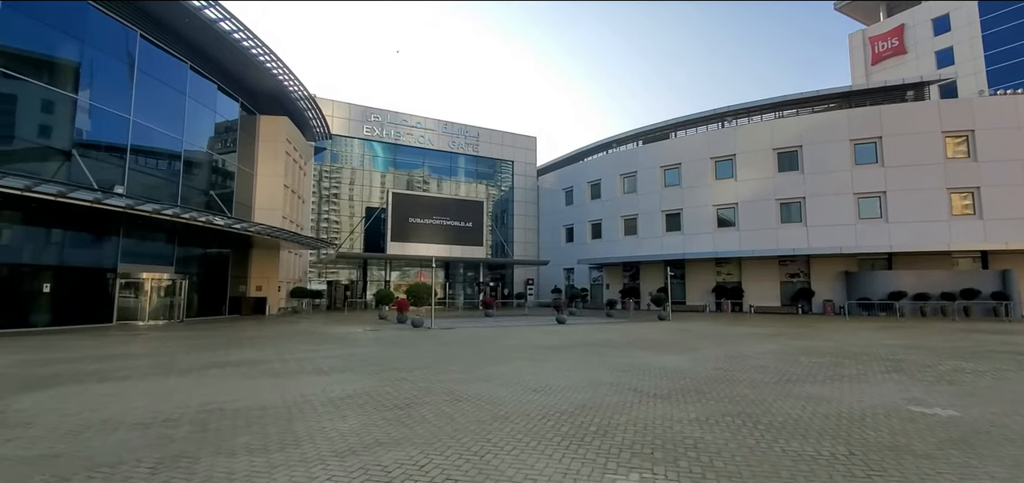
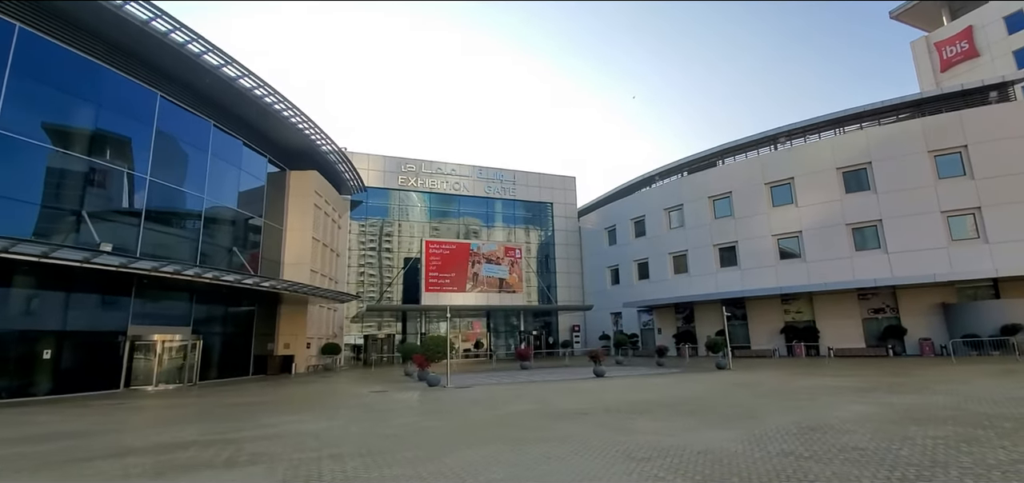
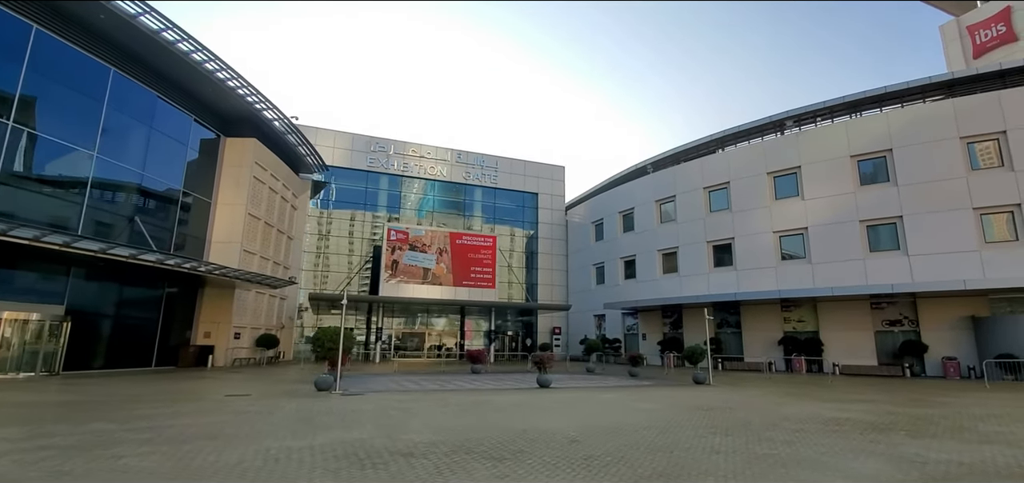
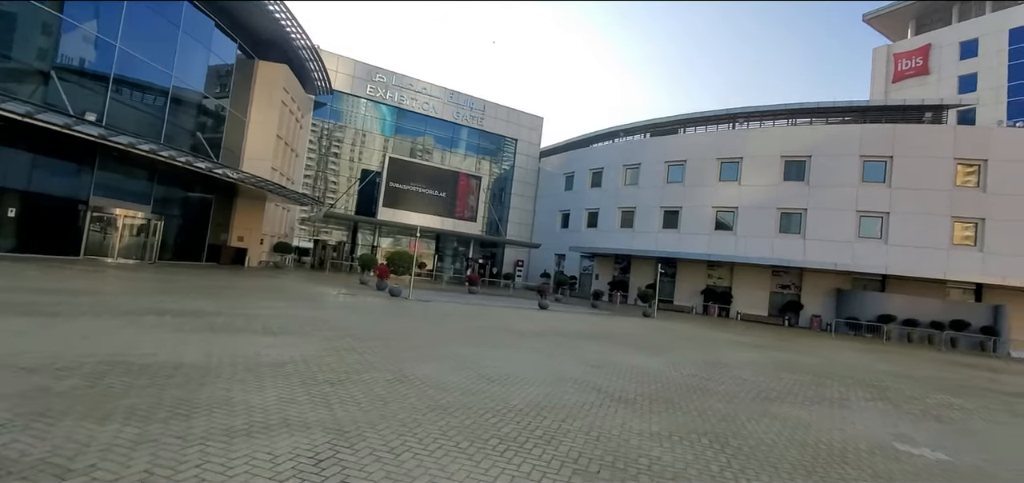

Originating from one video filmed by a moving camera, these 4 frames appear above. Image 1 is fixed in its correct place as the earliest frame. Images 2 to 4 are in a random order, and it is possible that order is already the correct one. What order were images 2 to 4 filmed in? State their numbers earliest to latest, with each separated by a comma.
4, 2, 3
